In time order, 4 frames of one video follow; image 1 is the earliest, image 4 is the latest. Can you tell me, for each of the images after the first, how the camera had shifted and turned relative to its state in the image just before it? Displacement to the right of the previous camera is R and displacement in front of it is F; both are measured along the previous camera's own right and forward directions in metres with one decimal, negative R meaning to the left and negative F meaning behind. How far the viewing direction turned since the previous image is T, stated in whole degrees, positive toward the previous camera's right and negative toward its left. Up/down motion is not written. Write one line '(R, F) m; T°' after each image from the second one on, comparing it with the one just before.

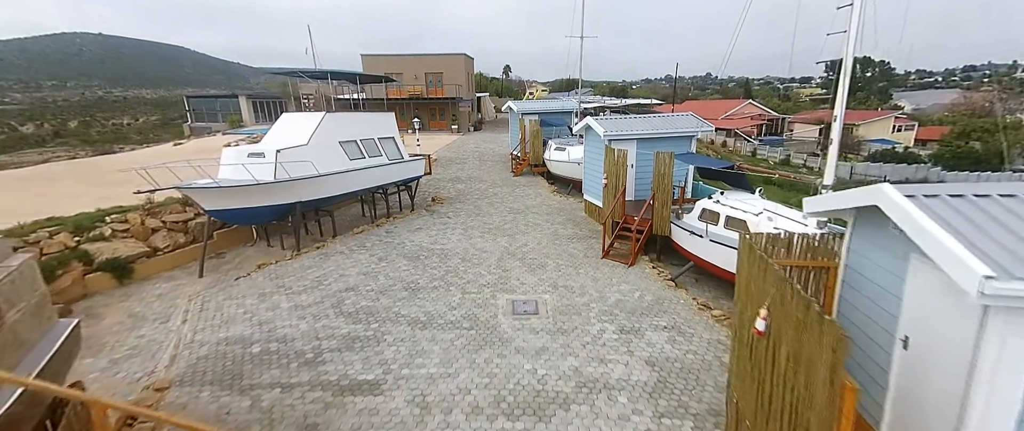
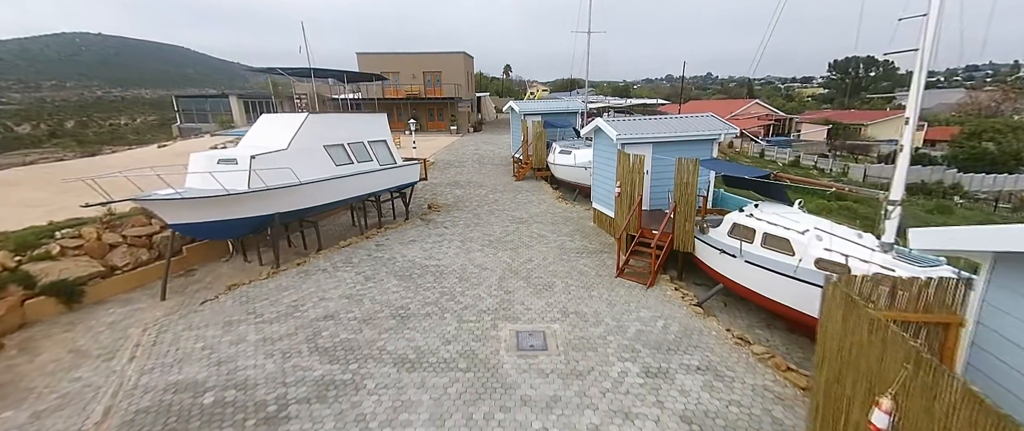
(-0.1, +1.1) m; 0°
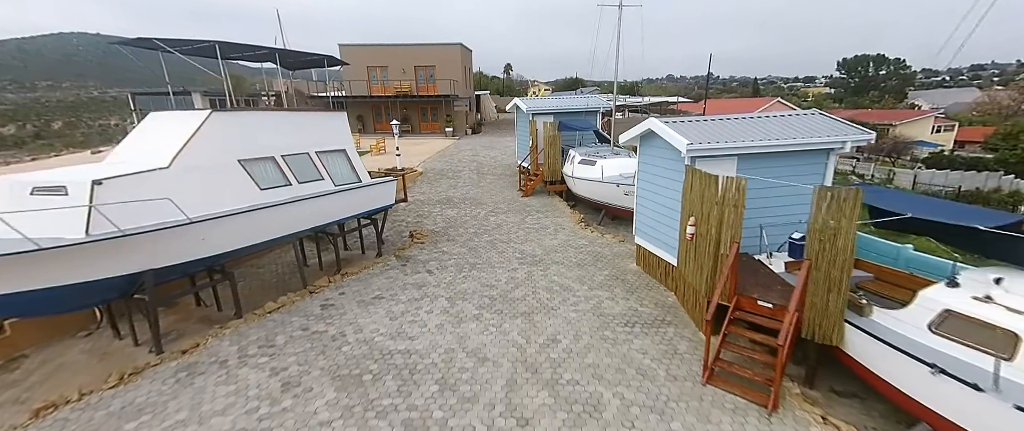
(-0.2, +3.5) m; 0°
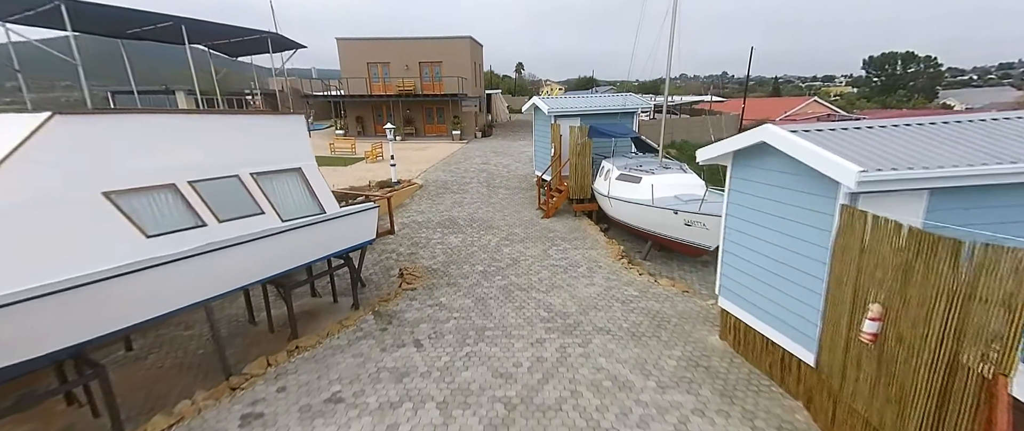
(-0.2, +2.7) m; -1°
